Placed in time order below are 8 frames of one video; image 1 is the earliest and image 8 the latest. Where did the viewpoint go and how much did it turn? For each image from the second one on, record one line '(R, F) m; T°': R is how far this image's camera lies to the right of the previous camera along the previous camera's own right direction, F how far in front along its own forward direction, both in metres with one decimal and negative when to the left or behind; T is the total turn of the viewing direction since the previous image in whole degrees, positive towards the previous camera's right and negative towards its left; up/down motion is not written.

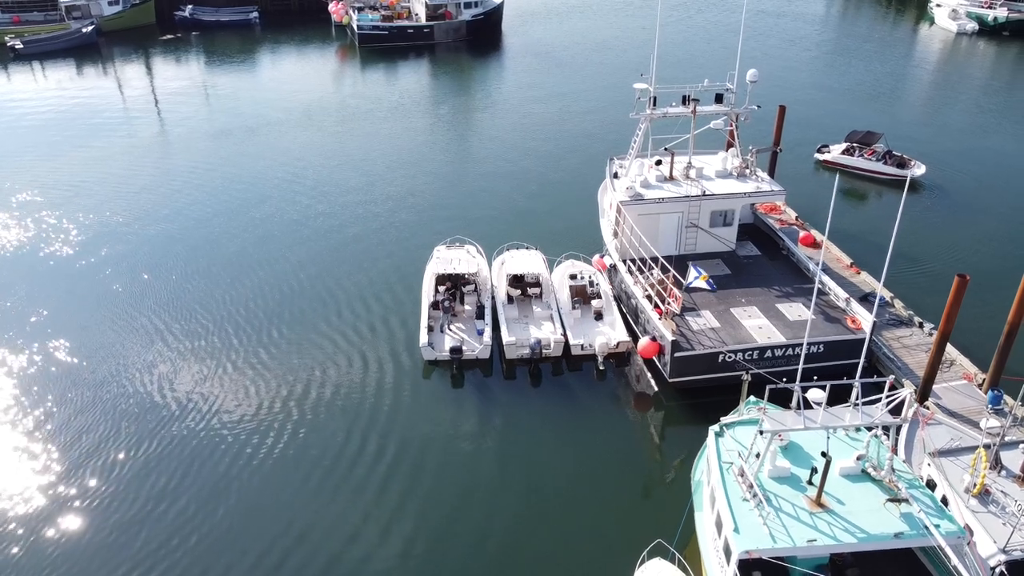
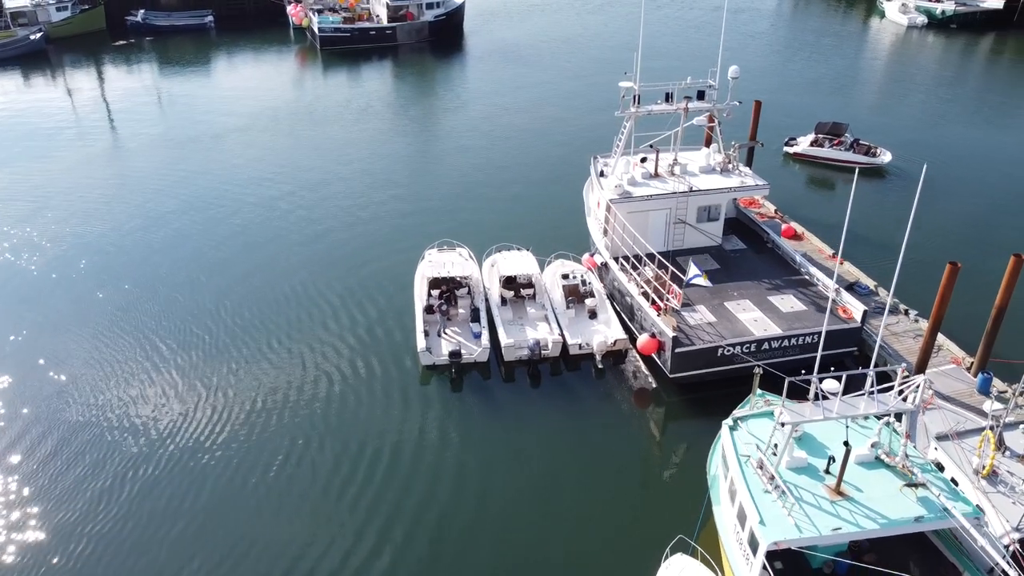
(-1.1, +0.1) m; +3°
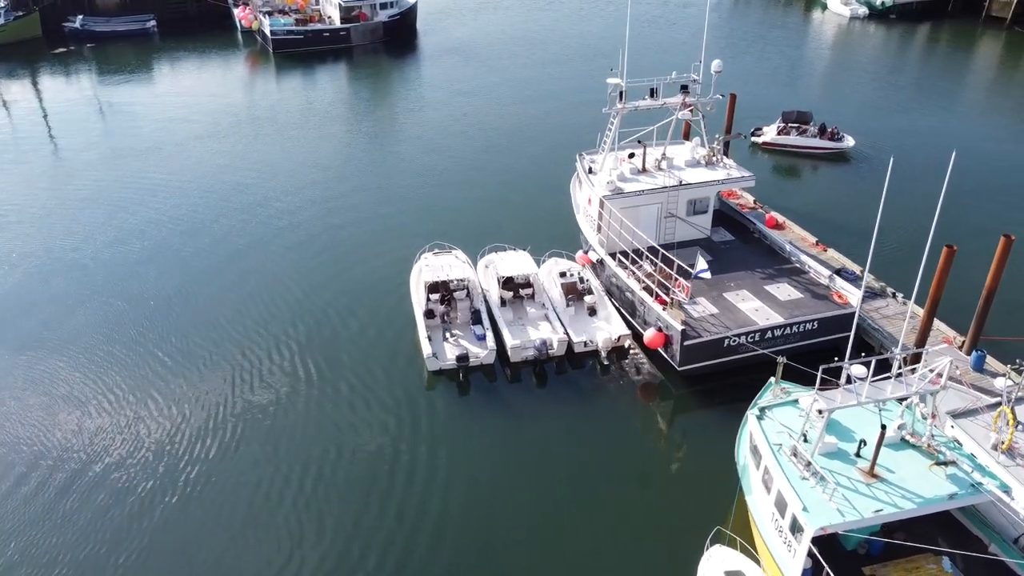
(-1.6, +0.2) m; +4°
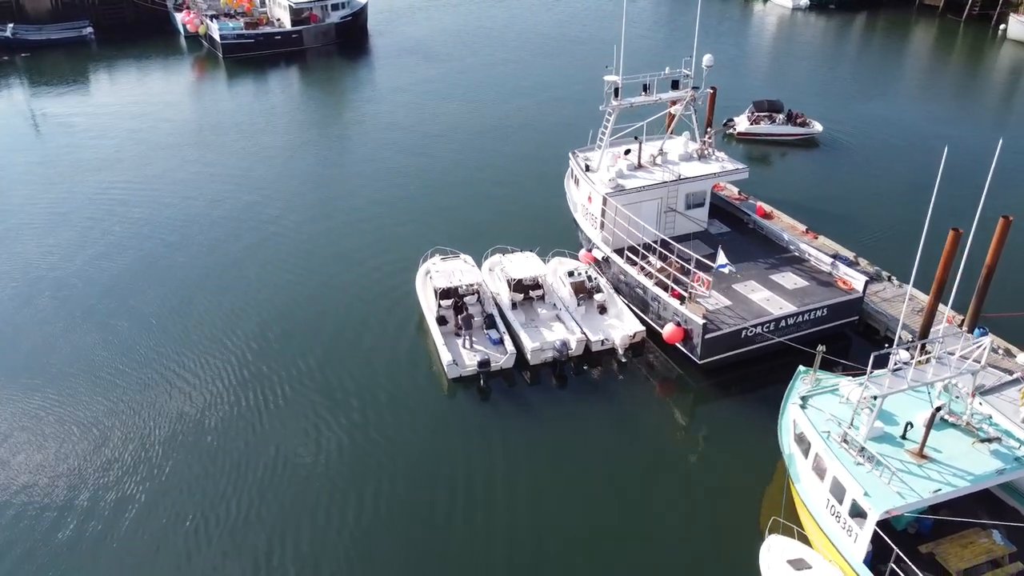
(-2.1, +0.3) m; +5°
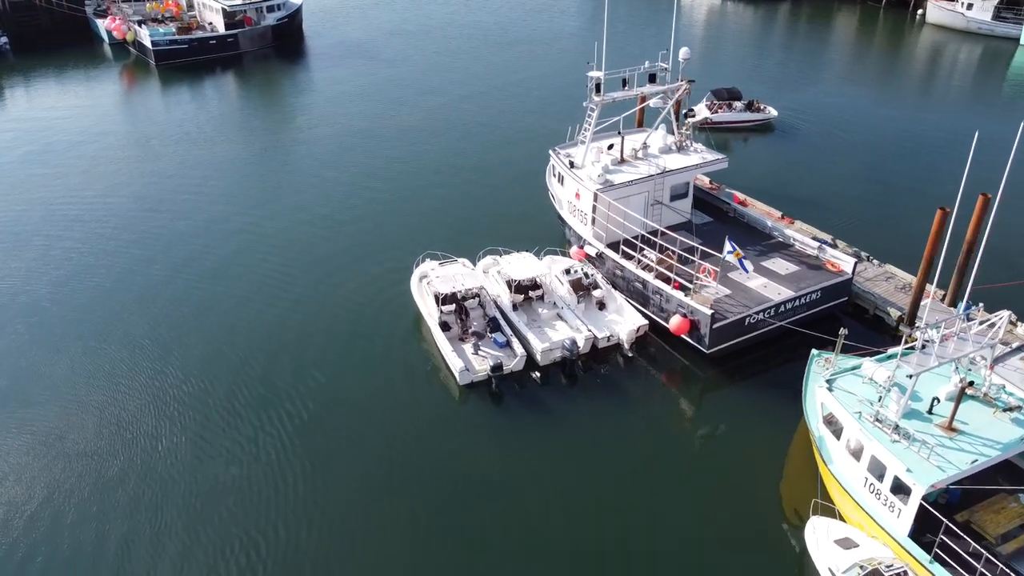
(-2.1, +0.3) m; +6°
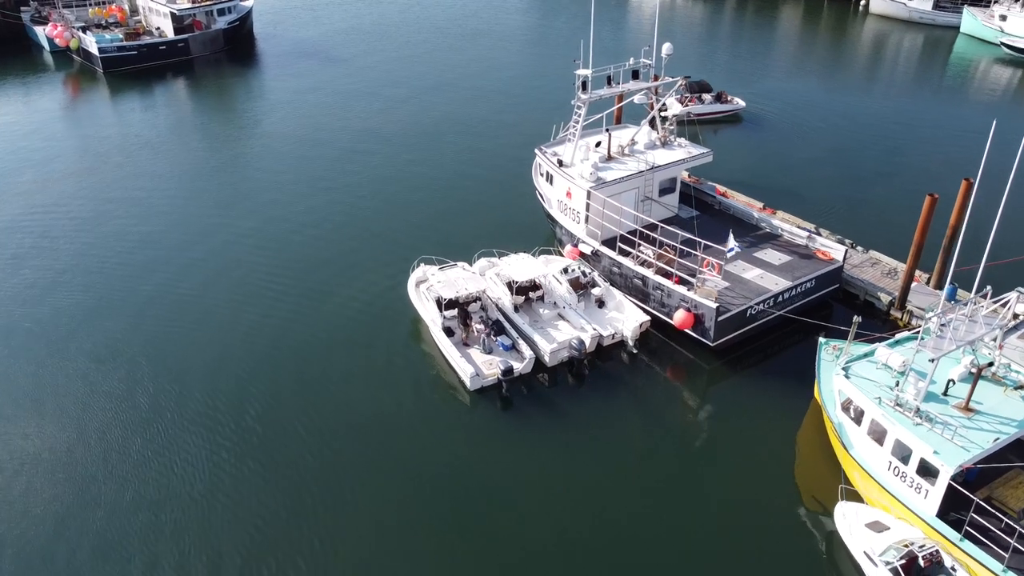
(-1.6, +0.2) m; +4°
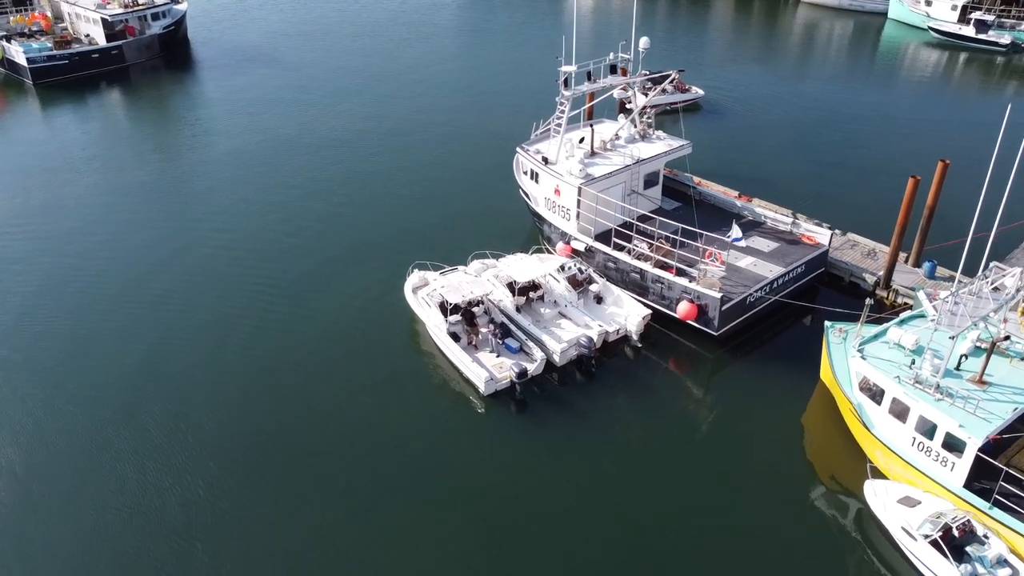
(-2.0, +0.3) m; +5°
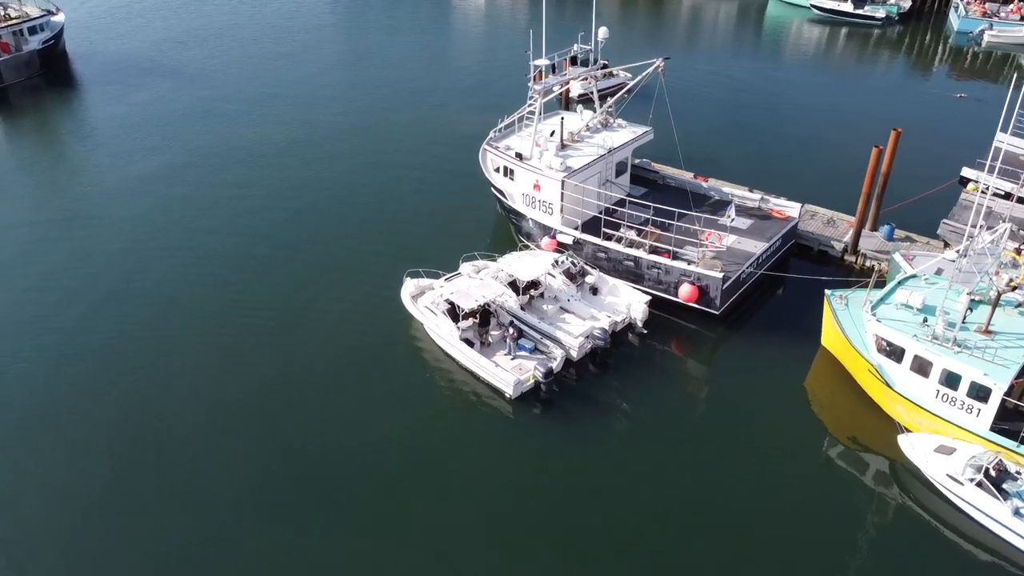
(-3.3, +0.5) m; +9°
